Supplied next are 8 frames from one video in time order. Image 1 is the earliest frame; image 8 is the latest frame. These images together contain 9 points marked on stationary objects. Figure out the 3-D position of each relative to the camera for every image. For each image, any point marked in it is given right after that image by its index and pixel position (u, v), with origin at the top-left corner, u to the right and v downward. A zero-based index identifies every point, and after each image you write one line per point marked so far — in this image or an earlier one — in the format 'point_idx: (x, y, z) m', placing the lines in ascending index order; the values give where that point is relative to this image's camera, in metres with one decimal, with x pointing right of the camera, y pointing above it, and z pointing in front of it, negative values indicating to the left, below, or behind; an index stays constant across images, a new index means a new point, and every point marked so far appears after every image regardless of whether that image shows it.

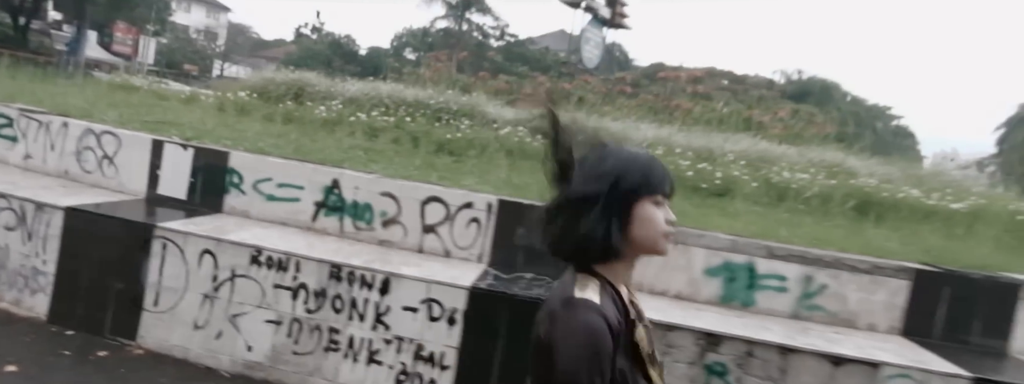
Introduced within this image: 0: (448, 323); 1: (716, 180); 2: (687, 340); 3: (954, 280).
0: (-0.4, -0.8, +3.8) m
1: (+2.5, +0.1, +7.3) m
2: (+1.0, -0.9, +3.7) m
3: (+3.0, -0.6, +4.3) m
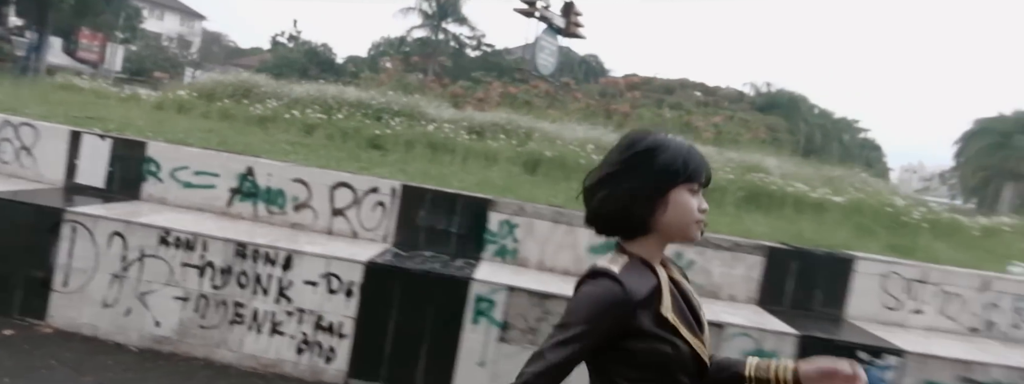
0: (-1.1, -0.7, +4.2) m
1: (+1.5, +0.2, +7.8) m
2: (+0.3, -0.8, +4.2) m
3: (+2.2, -0.5, +4.9) m
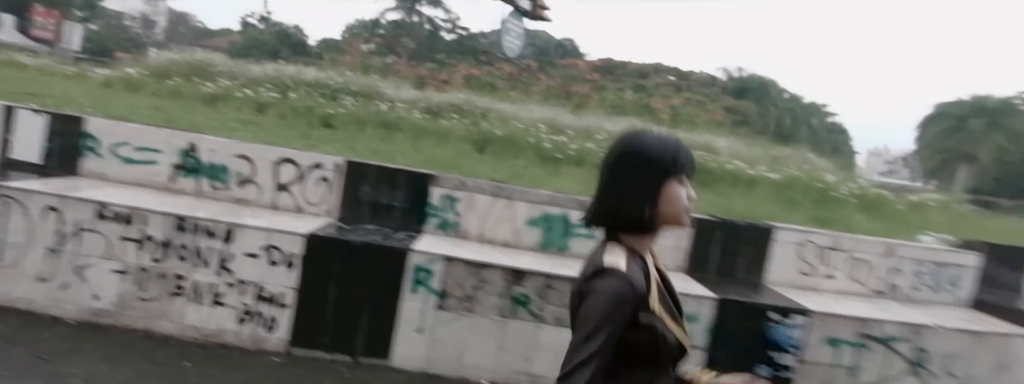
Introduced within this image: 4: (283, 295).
0: (-1.5, -0.5, +4.3) m
1: (+0.8, +0.5, +8.1) m
2: (-0.1, -0.6, +4.4) m
3: (+1.8, -0.3, +5.2) m
4: (-1.6, -0.7, +4.3) m
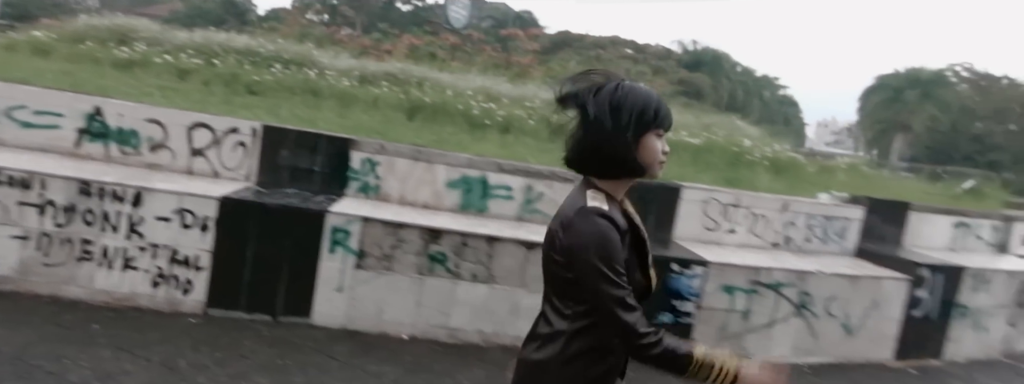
0: (-2.1, -0.3, +4.3) m
1: (-0.1, +0.9, +8.2) m
2: (-0.7, -0.3, +4.5) m
3: (+1.1, +0.1, +5.5) m
4: (-2.2, -0.4, +4.3) m
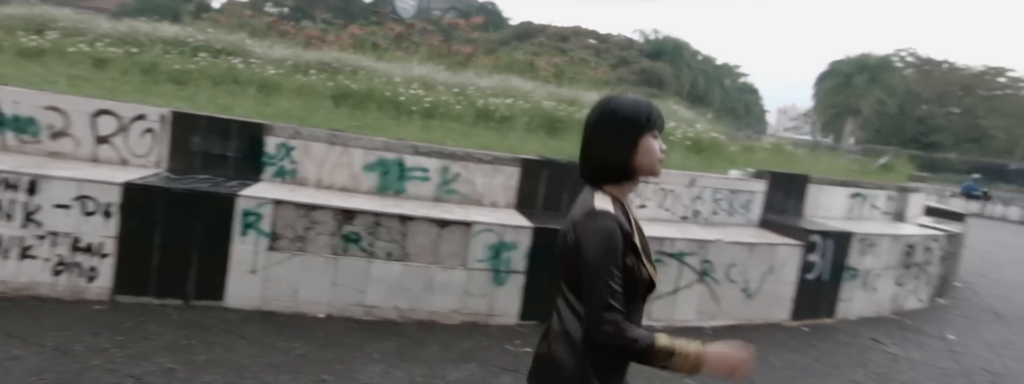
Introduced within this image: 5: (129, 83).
0: (-2.7, -0.2, +4.3) m
1: (-1.1, +1.1, +8.3) m
2: (-1.3, -0.2, +4.6) m
3: (+0.3, +0.2, +5.7) m
4: (-2.8, -0.4, +4.3) m
5: (-4.5, +1.3, +7.4) m
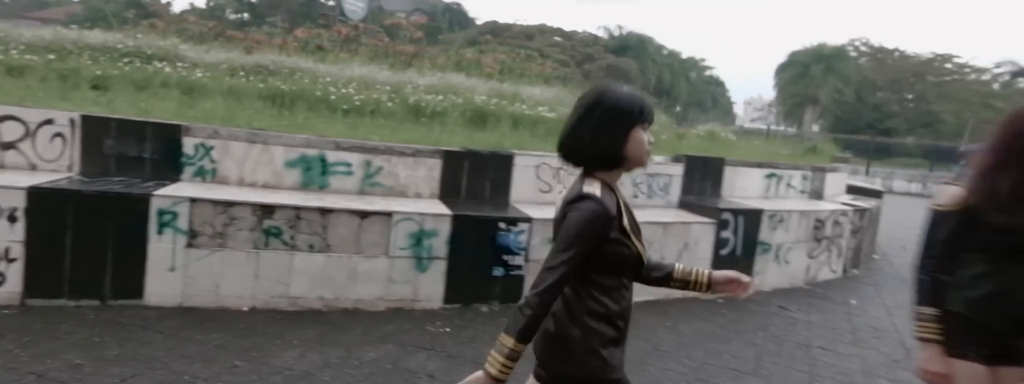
0: (-3.3, -0.2, +4.2) m
1: (-2.1, +1.2, +8.4) m
2: (-2.0, -0.1, +4.7) m
3: (-0.4, +0.3, +5.9) m
4: (-3.4, -0.4, +4.3) m
5: (-5.3, +1.2, +7.2) m
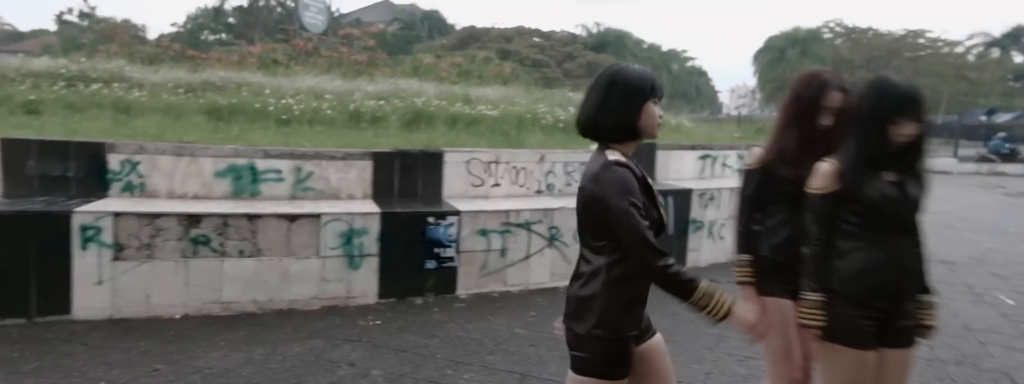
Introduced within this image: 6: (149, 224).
0: (-3.9, -0.4, +4.3) m
1: (-2.9, +1.1, +8.5) m
2: (-2.5, -0.2, +4.7) m
3: (-1.1, +0.4, +6.1) m
4: (-3.9, -0.6, +4.3) m
5: (-6.1, +0.9, +7.2) m
6: (-2.7, -0.2, +4.7) m
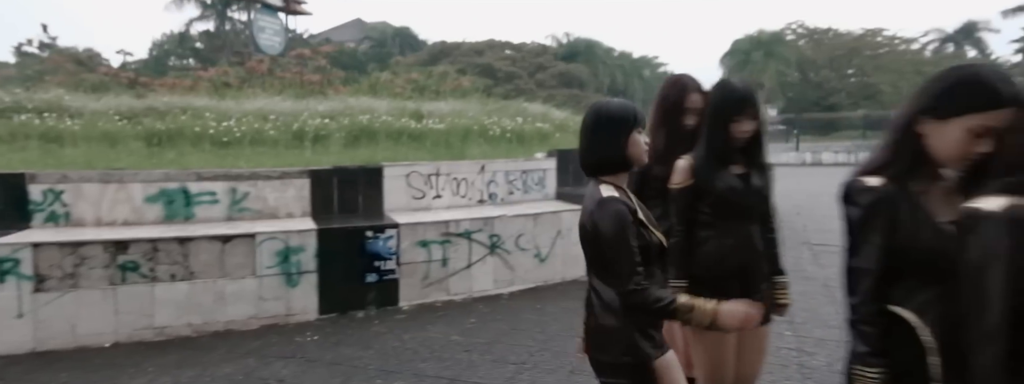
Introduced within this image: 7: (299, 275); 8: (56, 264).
0: (-4.4, -0.6, +4.1) m
1: (-3.7, +0.8, +8.4) m
2: (-3.0, -0.4, +4.6) m
3: (-1.7, +0.2, +6.1) m
4: (-4.4, -0.8, +4.1) m
5: (-6.8, +0.4, +6.9) m
6: (-3.2, -0.4, +4.6) m
7: (-1.8, -0.7, +5.2) m
8: (-3.3, -0.5, +4.5) m
